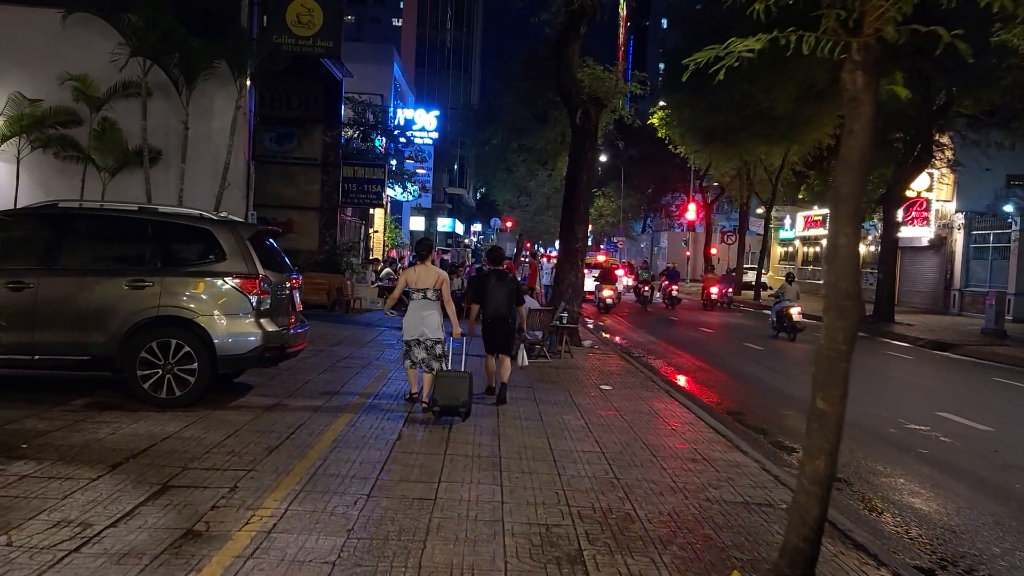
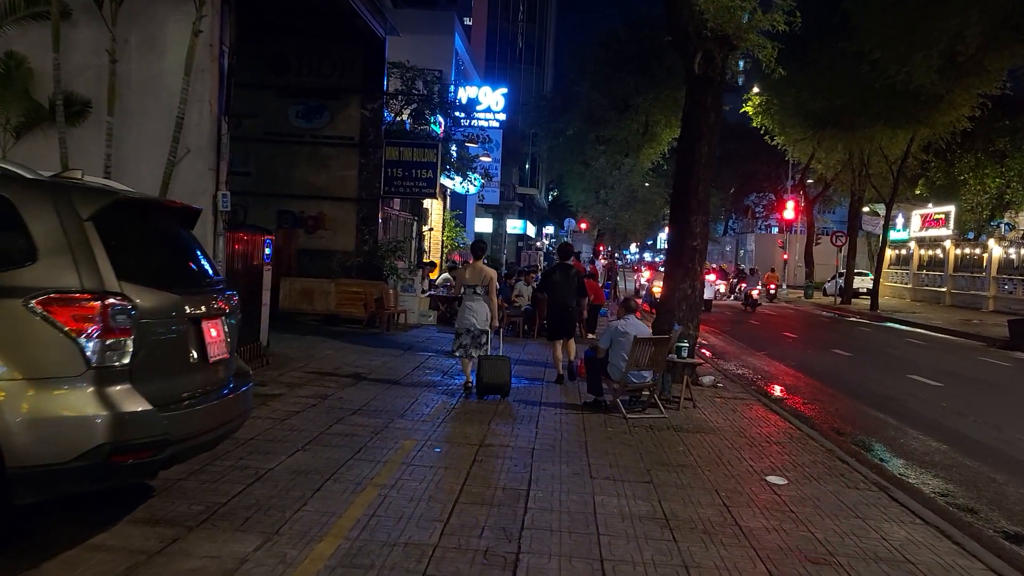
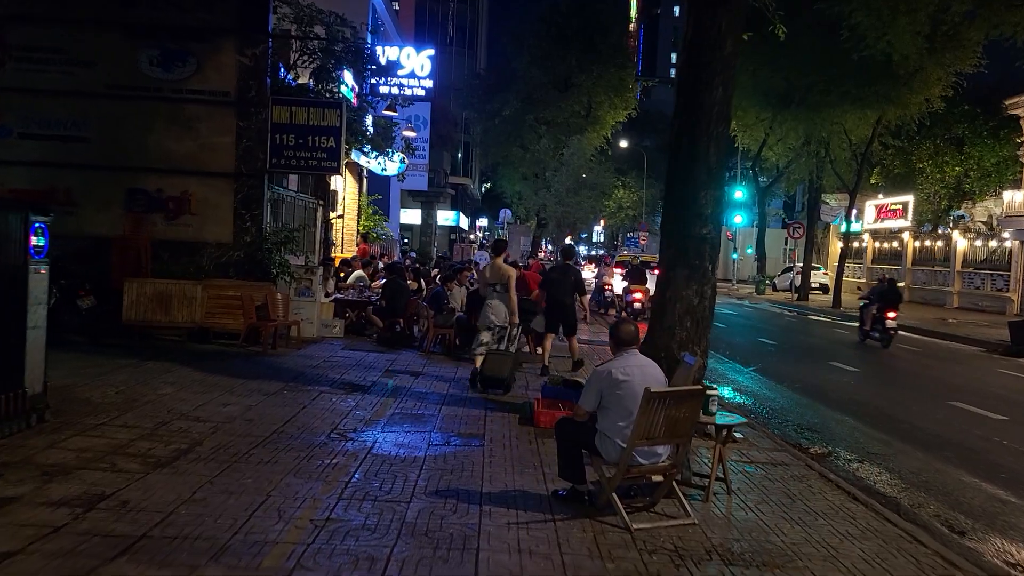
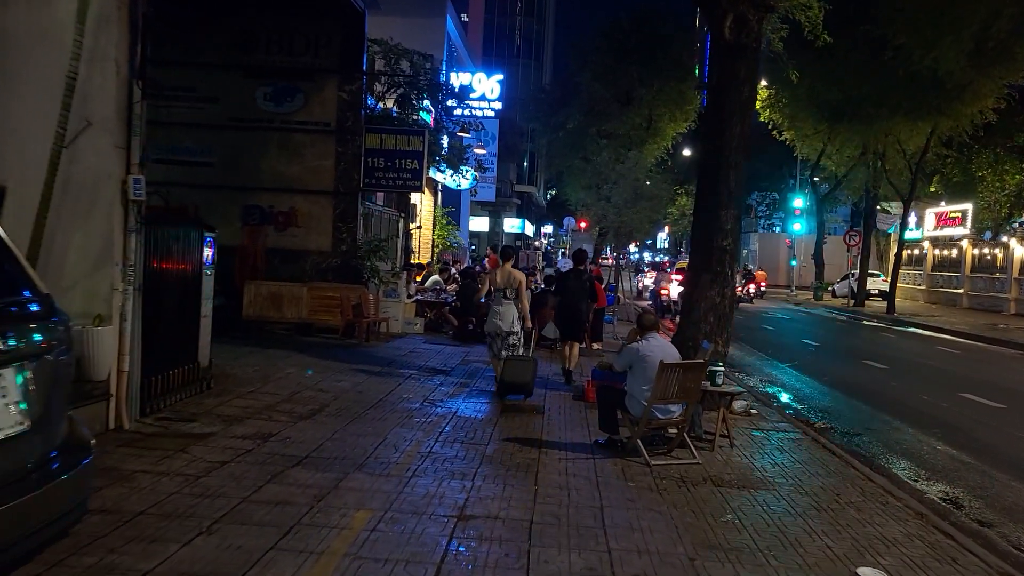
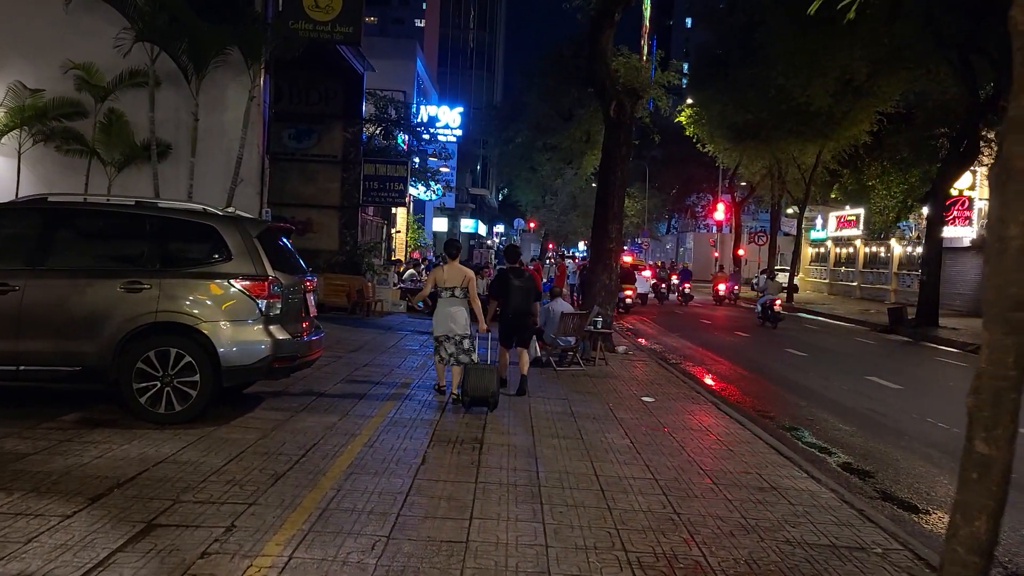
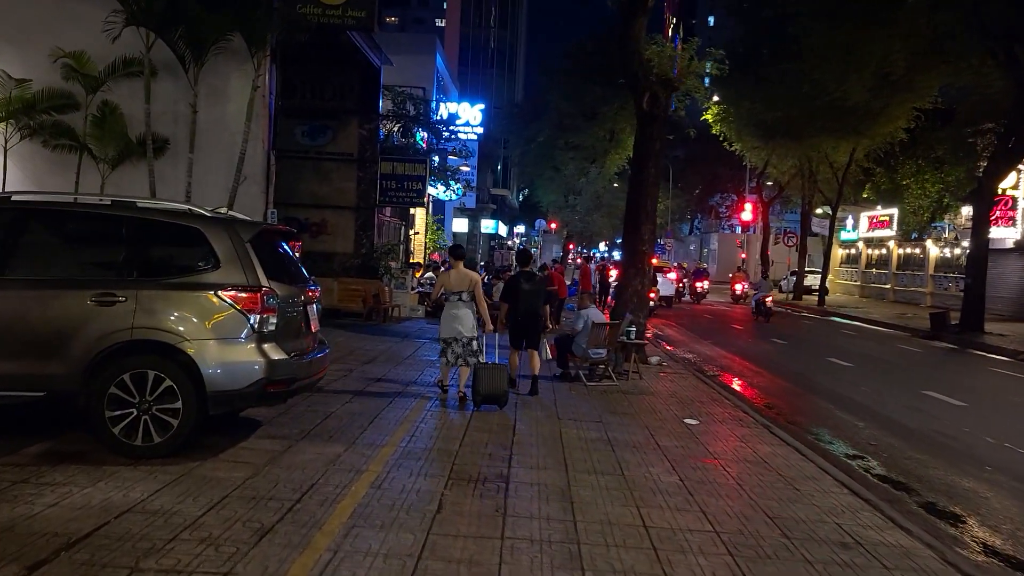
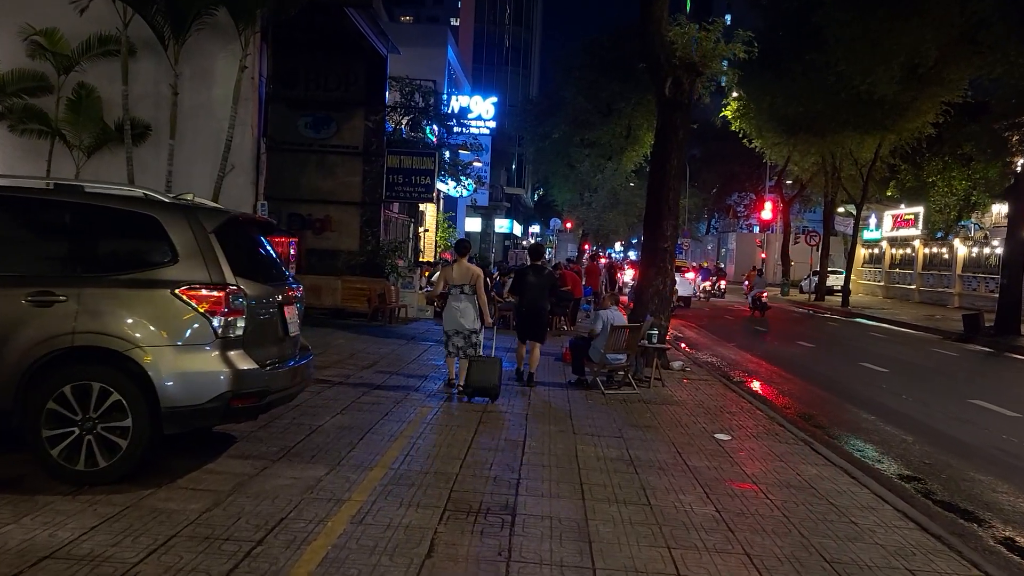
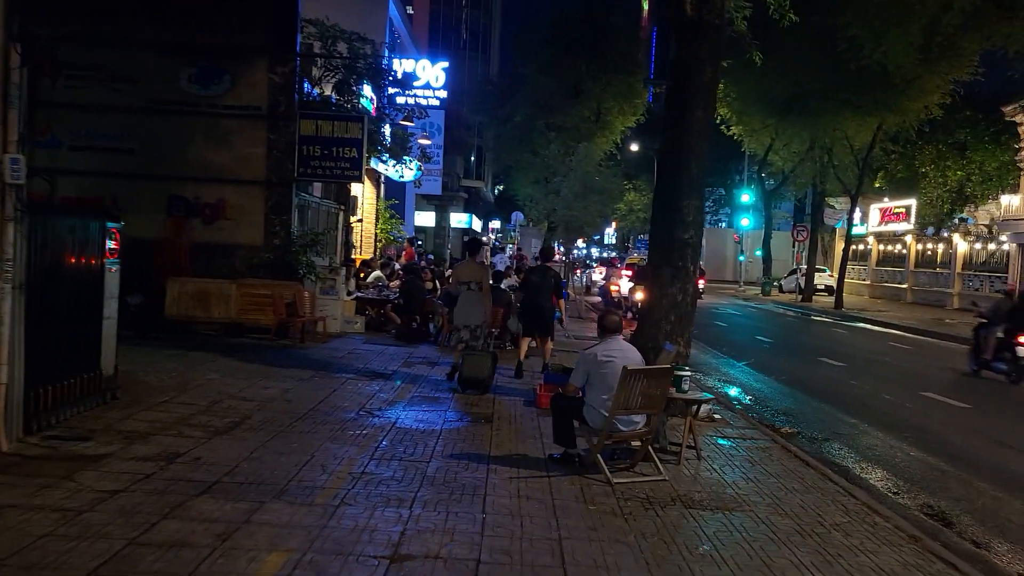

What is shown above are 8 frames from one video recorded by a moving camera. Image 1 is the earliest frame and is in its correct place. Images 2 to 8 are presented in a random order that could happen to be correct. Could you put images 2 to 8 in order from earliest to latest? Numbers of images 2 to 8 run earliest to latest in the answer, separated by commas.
5, 6, 7, 2, 4, 8, 3
